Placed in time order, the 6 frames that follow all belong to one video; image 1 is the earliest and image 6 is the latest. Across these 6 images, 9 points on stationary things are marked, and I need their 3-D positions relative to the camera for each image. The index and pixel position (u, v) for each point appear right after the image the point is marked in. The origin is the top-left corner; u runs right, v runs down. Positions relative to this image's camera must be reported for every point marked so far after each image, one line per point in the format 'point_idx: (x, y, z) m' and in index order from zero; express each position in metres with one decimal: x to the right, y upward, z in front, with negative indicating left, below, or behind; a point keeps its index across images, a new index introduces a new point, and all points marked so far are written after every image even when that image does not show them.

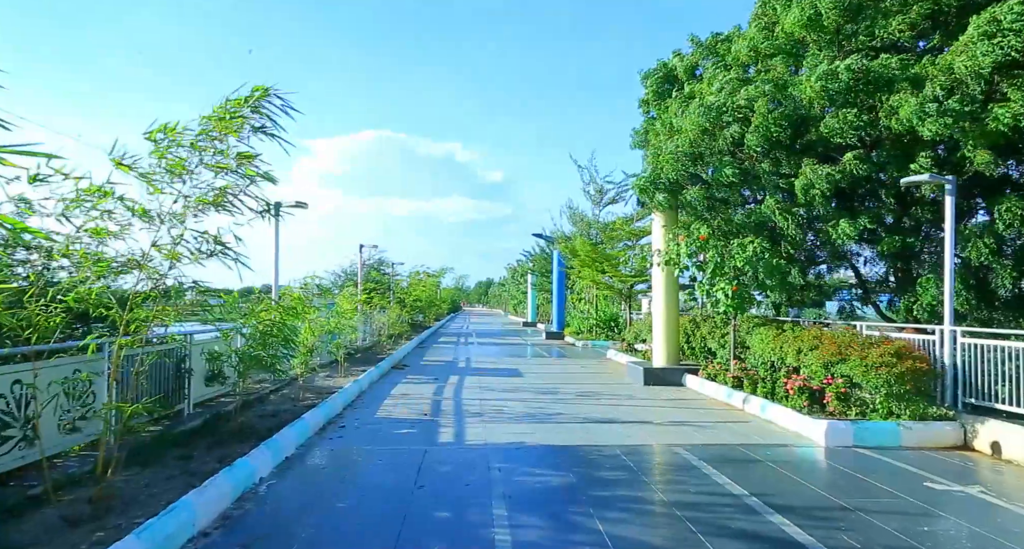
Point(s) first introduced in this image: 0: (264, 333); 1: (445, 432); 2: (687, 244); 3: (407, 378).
0: (-2.7, -0.6, +7.1) m
1: (-0.8, -1.9, +7.9) m
2: (+2.9, +0.5, +11.1) m
3: (-2.1, -2.1, +13.2) m
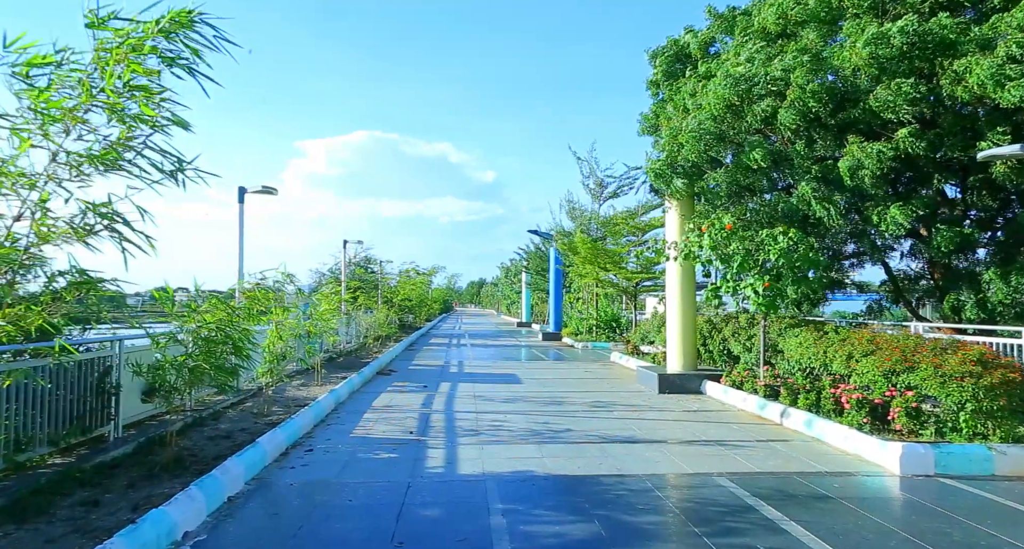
0: (-2.6, -0.6, +5.7) m
1: (-0.8, -1.8, +6.6) m
2: (+2.9, +0.6, +9.8) m
3: (-2.1, -2.0, +11.8) m
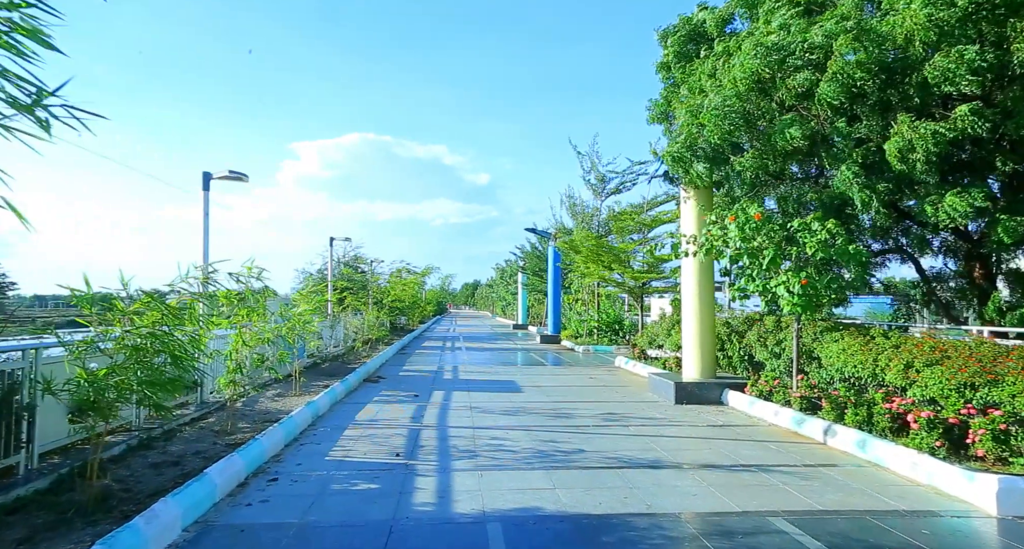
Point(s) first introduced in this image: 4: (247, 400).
0: (-2.6, -0.5, +4.6) m
1: (-0.7, -1.8, +5.5) m
2: (+2.9, +0.6, +8.7) m
3: (-2.1, -1.9, +10.7) m
4: (-3.5, -1.7, +8.9) m
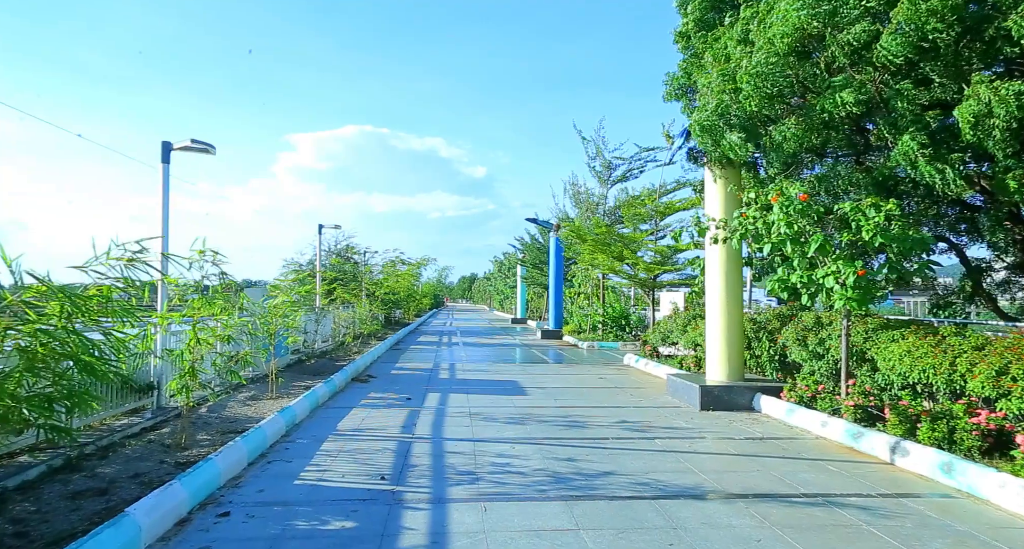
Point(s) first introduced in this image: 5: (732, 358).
0: (-2.5, -0.4, +3.5) m
1: (-0.7, -1.6, +4.3) m
2: (+3.0, +0.7, +7.6) m
3: (-2.0, -1.8, +9.5) m
4: (-3.5, -1.5, +7.8) m
5: (+3.1, -1.2, +9.4) m
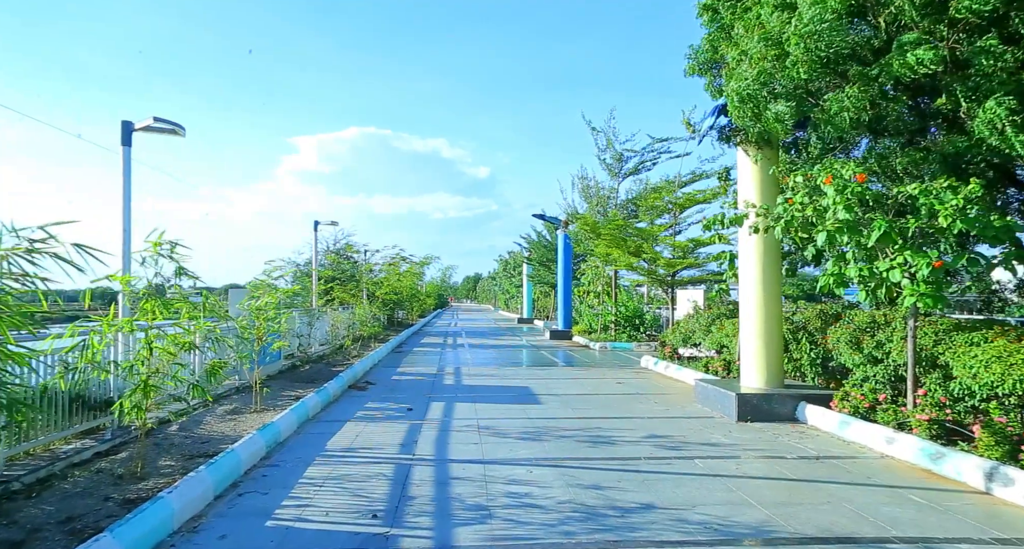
0: (-2.4, -0.4, +2.5) m
1: (-0.5, -1.6, +3.4) m
2: (+3.2, +0.8, +6.6) m
3: (-1.9, -1.7, +8.6) m
4: (-3.3, -1.5, +6.8) m
5: (+3.3, -1.1, +8.4) m
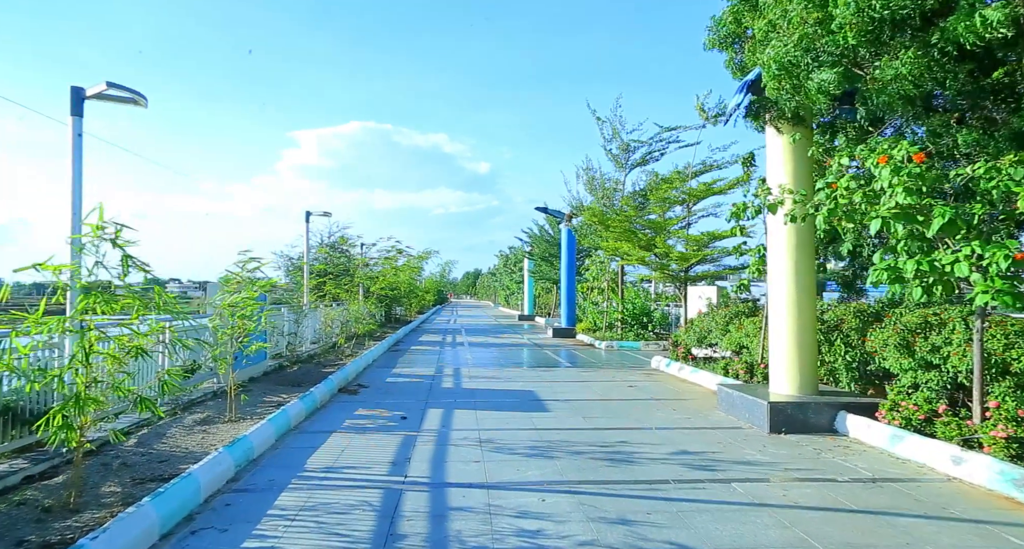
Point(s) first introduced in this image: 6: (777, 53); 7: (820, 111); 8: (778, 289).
0: (-2.3, -0.3, +1.7) m
1: (-0.5, -1.6, +2.5) m
2: (+3.2, +0.9, +5.7) m
3: (-1.8, -1.7, +7.7) m
4: (-3.3, -1.4, +6.0) m
5: (+3.3, -1.0, +7.6) m
6: (+2.6, +2.1, +6.5) m
7: (+3.1, +1.6, +6.7) m
8: (+3.1, -0.2, +7.7) m
